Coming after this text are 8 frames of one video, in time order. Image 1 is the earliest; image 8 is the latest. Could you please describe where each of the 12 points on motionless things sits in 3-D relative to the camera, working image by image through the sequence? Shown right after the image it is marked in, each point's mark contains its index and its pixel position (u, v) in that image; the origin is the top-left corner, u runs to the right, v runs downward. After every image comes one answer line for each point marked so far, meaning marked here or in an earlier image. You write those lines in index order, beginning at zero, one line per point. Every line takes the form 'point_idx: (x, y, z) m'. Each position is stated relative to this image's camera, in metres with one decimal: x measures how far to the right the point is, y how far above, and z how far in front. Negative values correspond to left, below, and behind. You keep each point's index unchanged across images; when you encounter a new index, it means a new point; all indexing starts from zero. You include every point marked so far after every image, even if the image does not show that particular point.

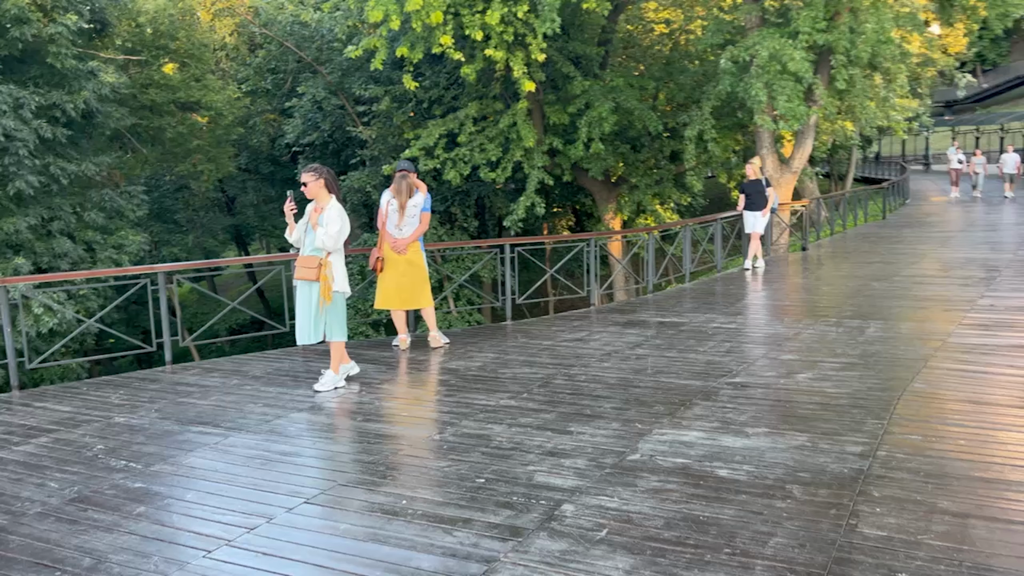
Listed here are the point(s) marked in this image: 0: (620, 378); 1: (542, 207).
0: (+0.6, -0.5, +4.3) m
1: (+0.5, +1.1, +11.3) m
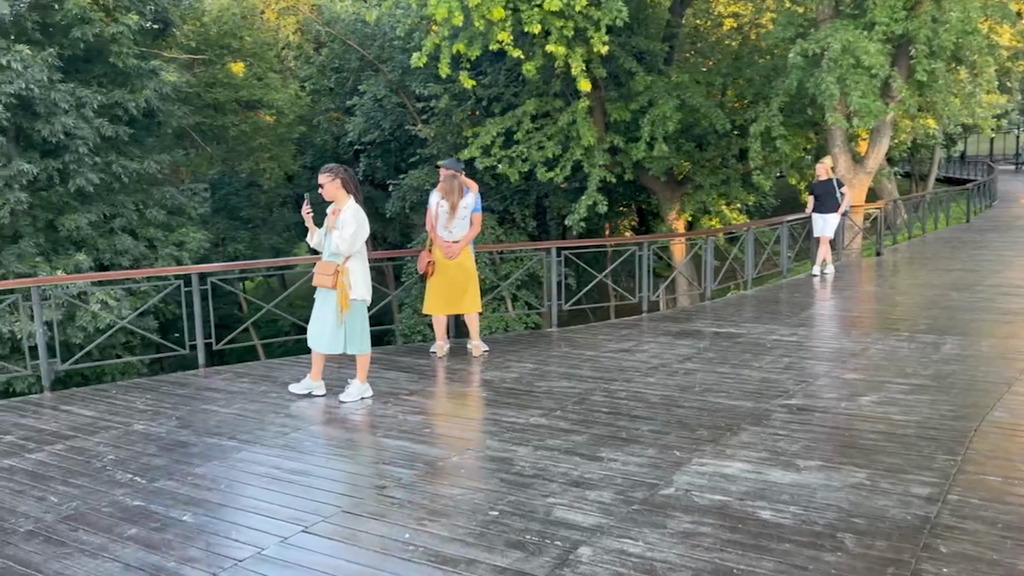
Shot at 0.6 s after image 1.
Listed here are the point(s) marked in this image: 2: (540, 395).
0: (+0.7, -0.5, +3.9) m
1: (+1.2, +1.1, +10.9) m
2: (+0.1, -0.5, +4.0) m
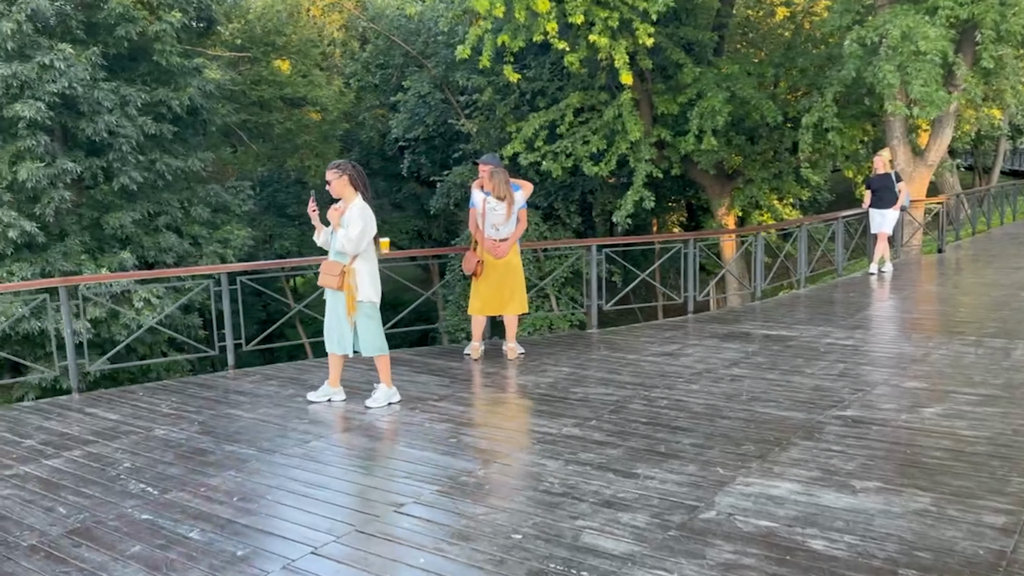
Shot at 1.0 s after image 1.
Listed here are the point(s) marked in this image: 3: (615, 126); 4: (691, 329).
0: (+0.9, -0.5, +3.7) m
1: (+1.8, +1.1, +10.6) m
2: (+0.3, -0.5, +3.8) m
3: (+1.3, +2.1, +10.6) m
4: (+1.2, -0.3, +5.7) m
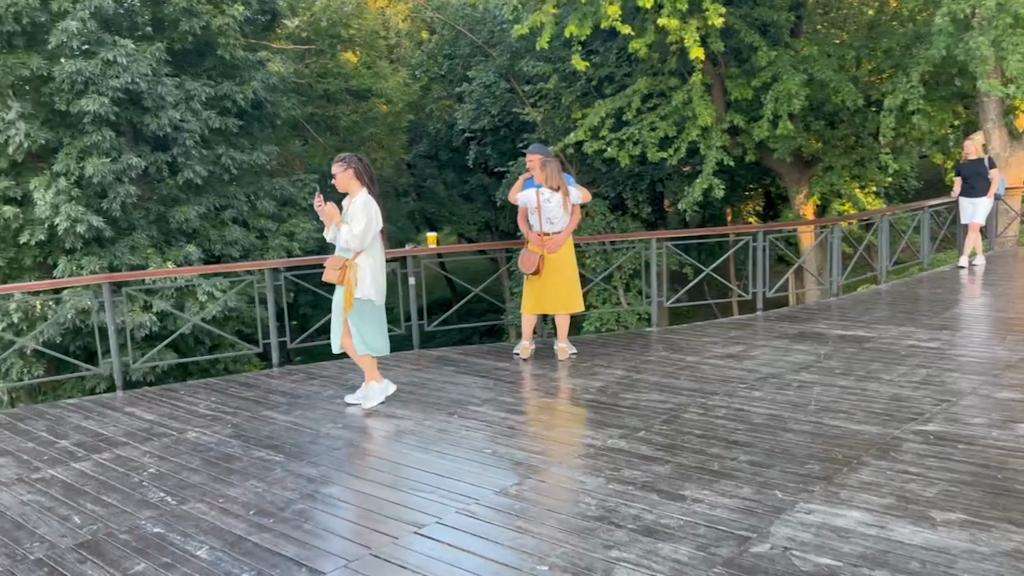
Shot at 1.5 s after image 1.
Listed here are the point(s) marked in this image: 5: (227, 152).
0: (+1.1, -0.5, +3.4) m
1: (+2.6, +1.2, +10.2) m
2: (+0.5, -0.5, +3.5) m
3: (+2.1, +2.2, +10.2) m
4: (+1.6, -0.3, +5.3) m
5: (-3.2, +1.5, +9.2) m
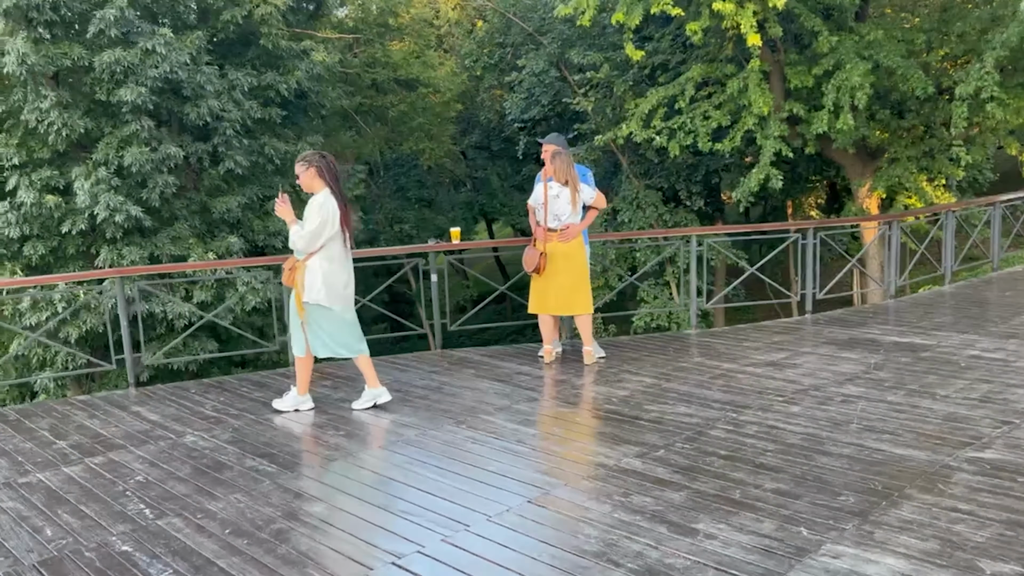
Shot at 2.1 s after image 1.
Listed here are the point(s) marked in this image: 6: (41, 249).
0: (+1.1, -0.6, +3.1) m
1: (+3.1, +1.2, +9.7) m
2: (+0.5, -0.5, +3.3) m
3: (+2.7, +2.2, +9.8) m
4: (+1.8, -0.3, +5.0) m
5: (-2.7, +1.6, +9.2) m
6: (-4.3, +0.4, +7.7) m
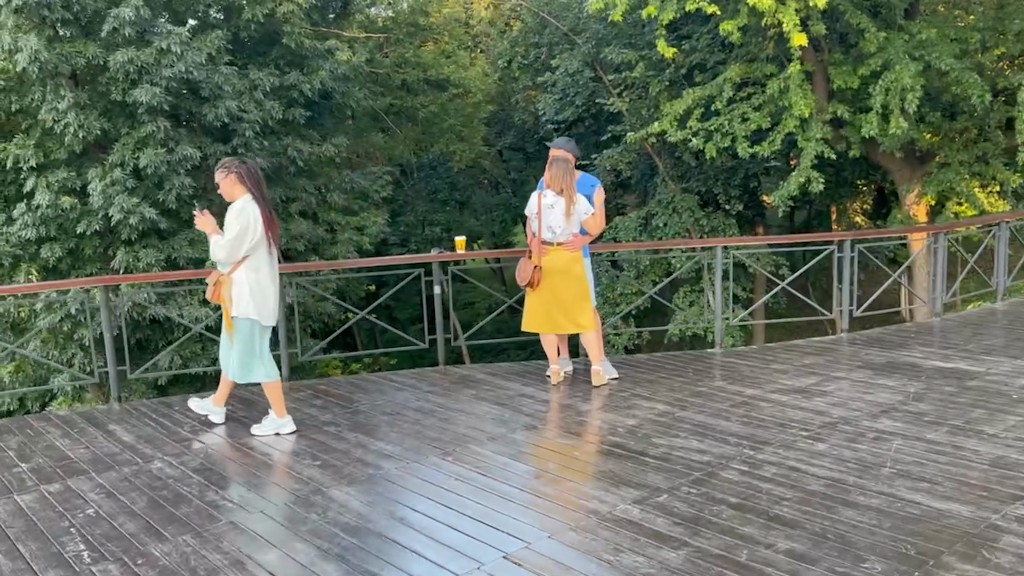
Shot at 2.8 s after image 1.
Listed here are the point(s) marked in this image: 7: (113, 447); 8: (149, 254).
0: (+1.0, -0.6, +2.7) m
1: (+3.4, +1.1, +9.3) m
2: (+0.5, -0.6, +2.9) m
3: (+3.0, +2.1, +9.3) m
4: (+1.8, -0.4, +4.6) m
5: (-2.4, +1.6, +9.0) m
6: (-4.1, +0.3, +7.6) m
7: (-1.6, -0.6, +3.3) m
8: (-3.4, +0.3, +7.7) m
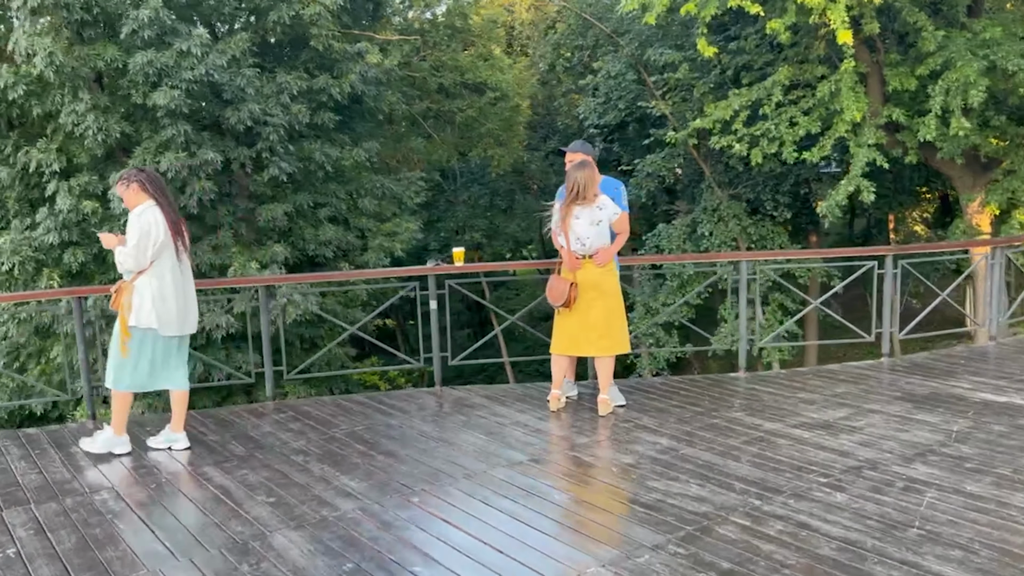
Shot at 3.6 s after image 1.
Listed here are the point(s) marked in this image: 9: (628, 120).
0: (+0.9, -0.7, +2.3) m
1: (+3.8, +1.0, +8.7) m
2: (+0.4, -0.7, +2.6) m
3: (+3.3, +1.9, +8.8) m
4: (+1.8, -0.5, +4.1) m
5: (-2.1, +1.5, +8.8) m
6: (-3.9, +0.3, +7.5) m
7: (-1.7, -0.7, +3.1) m
8: (-3.1, +0.3, +7.6) m
9: (+1.5, +2.3, +11.4) m
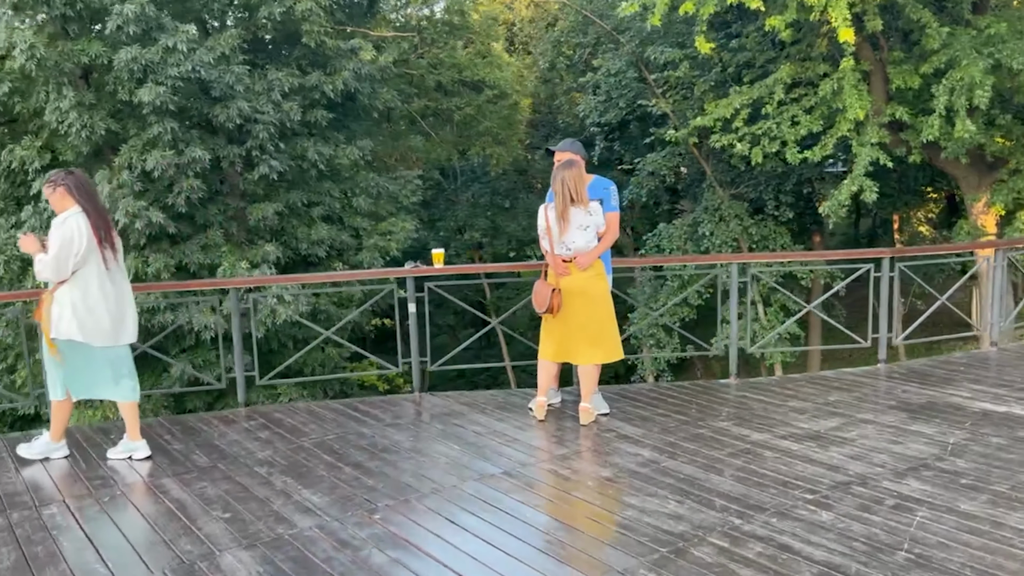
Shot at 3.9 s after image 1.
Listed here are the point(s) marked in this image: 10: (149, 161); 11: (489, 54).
0: (+0.8, -0.7, +2.2) m
1: (+3.7, +1.0, +8.6) m
2: (+0.3, -0.7, +2.4) m
3: (+3.3, +1.9, +8.6) m
4: (+1.7, -0.5, +4.0) m
5: (-2.1, +1.5, +8.7) m
6: (-4.0, +0.3, +7.4) m
7: (-1.8, -0.7, +3.0) m
8: (-3.2, +0.3, +7.5) m
9: (+1.5, +2.3, +11.3) m
10: (-3.1, +1.1, +7.0) m
11: (-0.3, +3.3, +11.8) m
